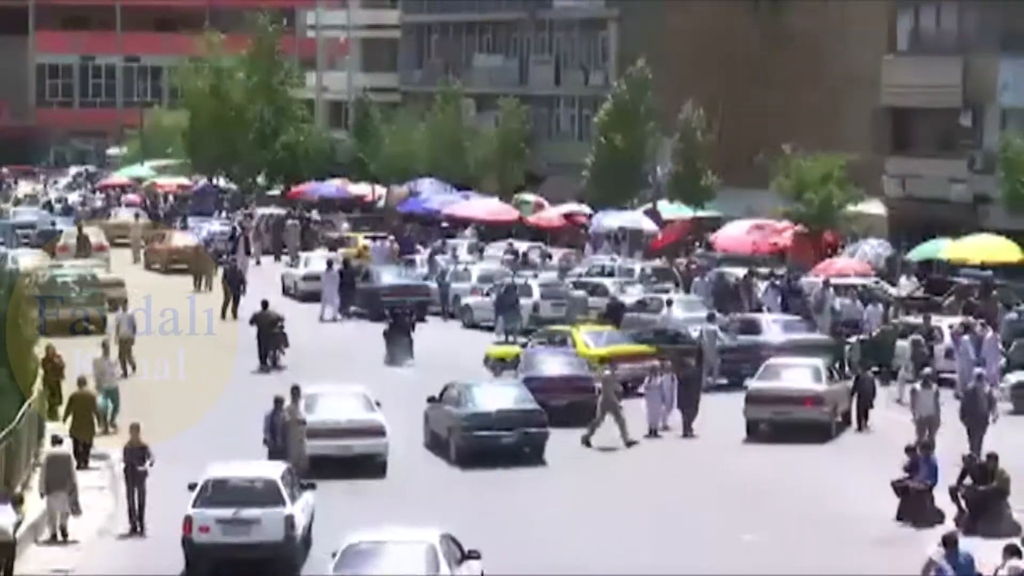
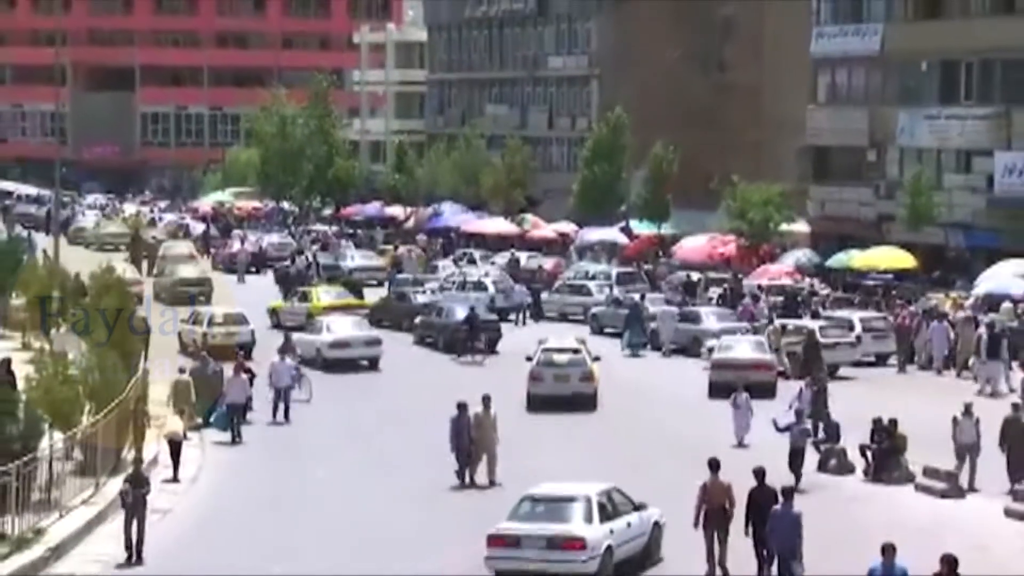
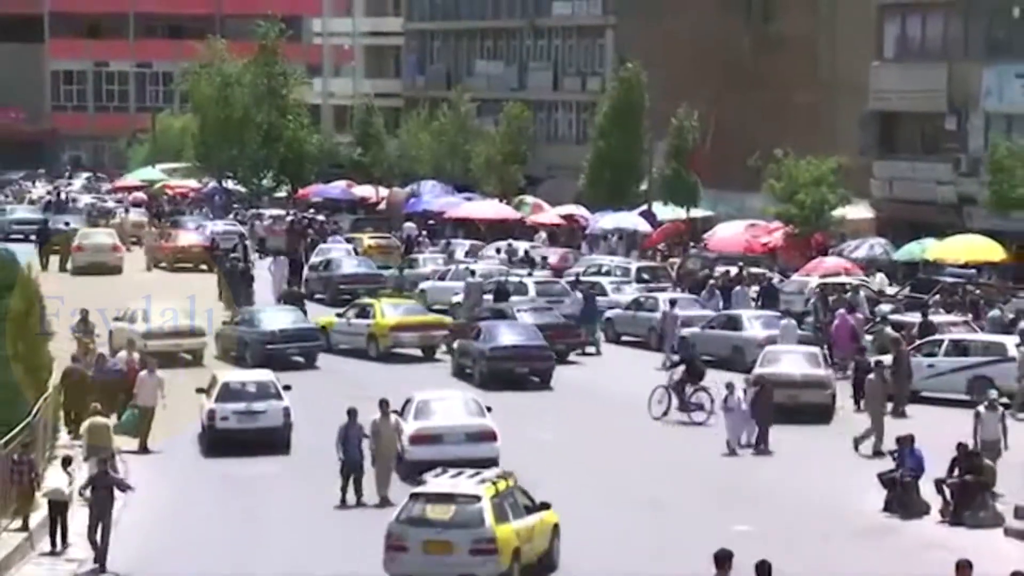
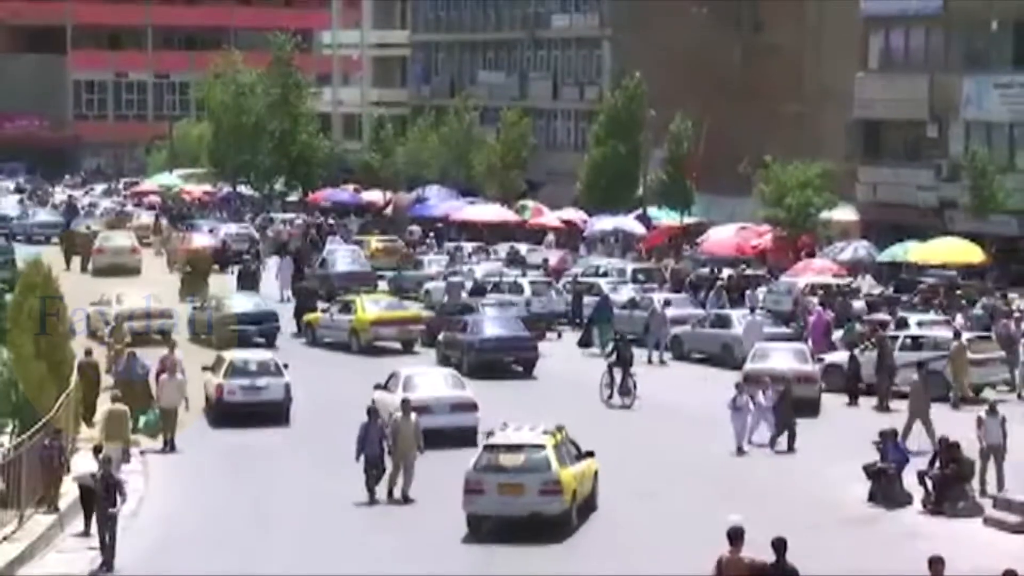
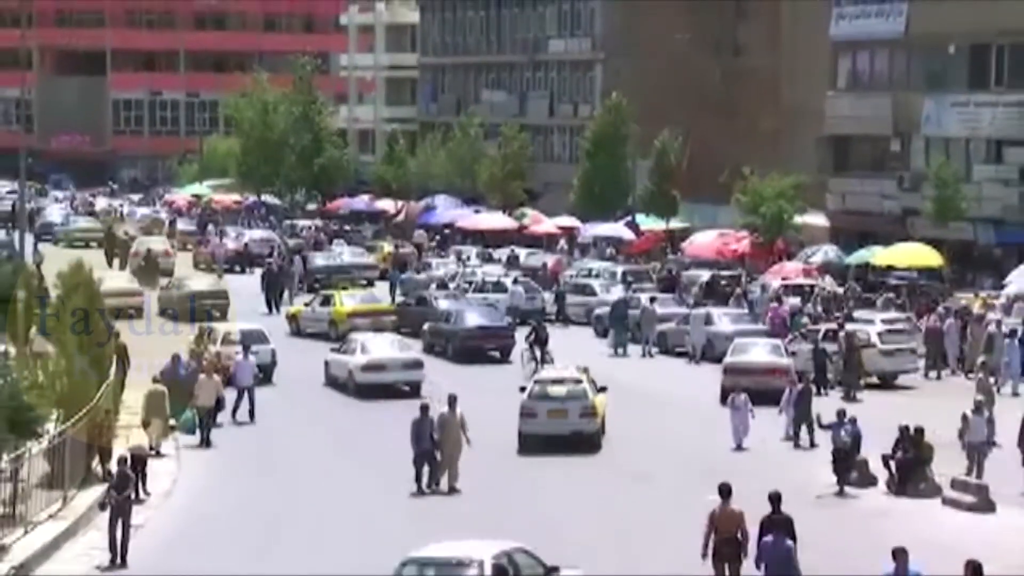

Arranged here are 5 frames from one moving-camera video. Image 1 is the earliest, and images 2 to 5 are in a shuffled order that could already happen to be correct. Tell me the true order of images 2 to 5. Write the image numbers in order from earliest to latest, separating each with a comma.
3, 4, 5, 2
